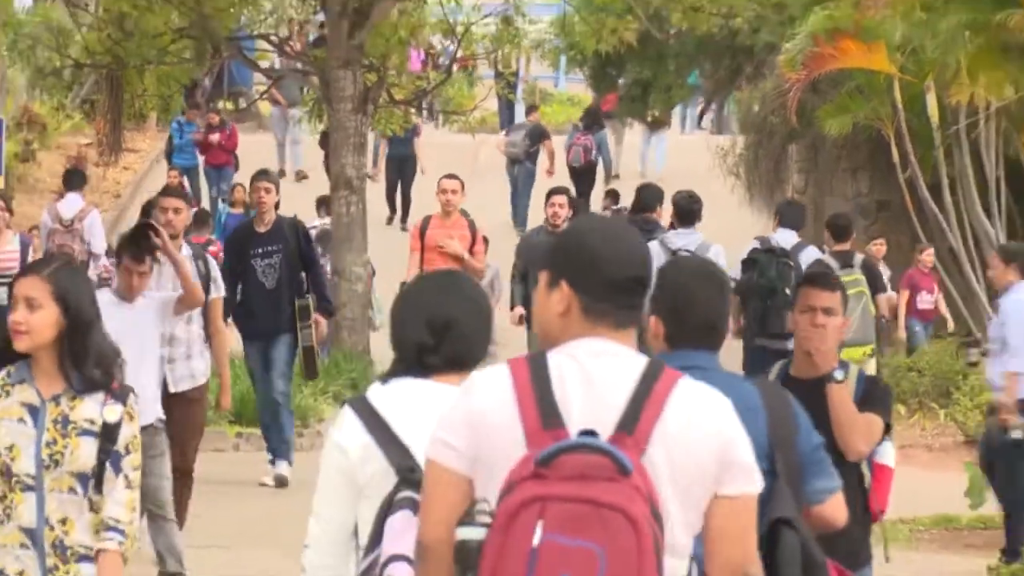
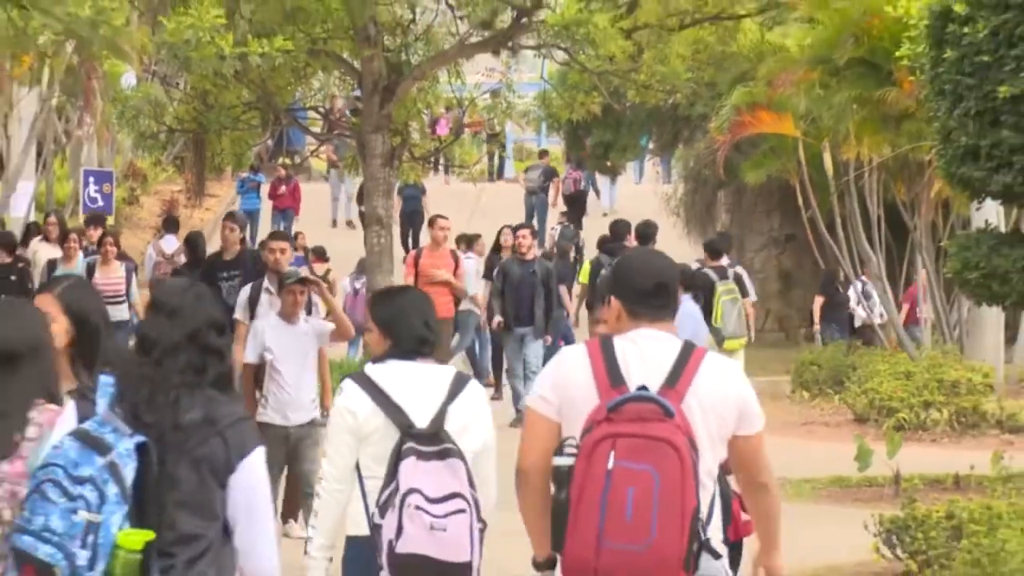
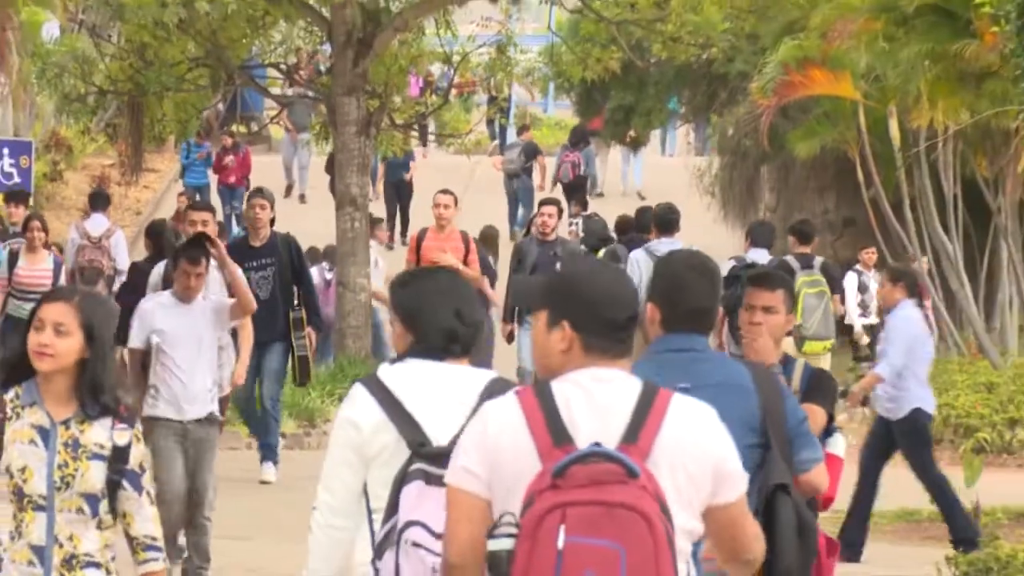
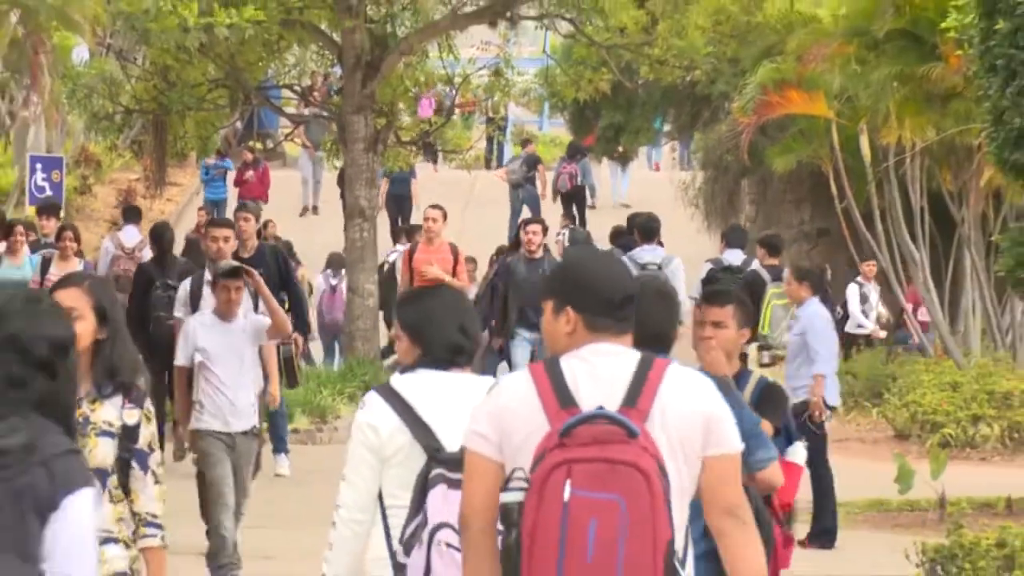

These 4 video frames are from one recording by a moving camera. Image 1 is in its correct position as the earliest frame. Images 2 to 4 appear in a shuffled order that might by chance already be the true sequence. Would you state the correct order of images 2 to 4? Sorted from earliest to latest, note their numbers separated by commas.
3, 4, 2
